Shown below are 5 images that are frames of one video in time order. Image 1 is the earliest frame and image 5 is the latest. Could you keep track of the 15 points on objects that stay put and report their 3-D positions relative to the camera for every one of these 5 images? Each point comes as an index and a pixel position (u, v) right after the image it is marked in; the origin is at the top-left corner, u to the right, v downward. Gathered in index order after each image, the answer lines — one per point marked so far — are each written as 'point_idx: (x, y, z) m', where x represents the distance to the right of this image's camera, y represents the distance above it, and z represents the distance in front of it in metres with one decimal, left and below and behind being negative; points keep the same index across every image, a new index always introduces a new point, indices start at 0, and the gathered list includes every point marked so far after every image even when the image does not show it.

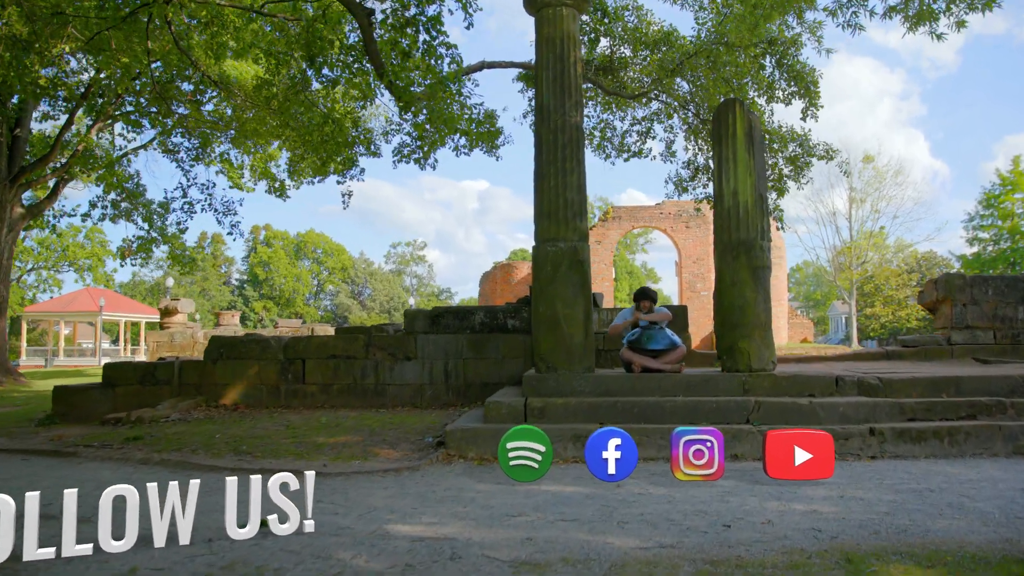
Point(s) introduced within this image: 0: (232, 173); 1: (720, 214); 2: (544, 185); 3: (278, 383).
0: (-6.8, +2.7, +15.6) m
1: (+2.2, +0.8, +6.9) m
2: (+0.3, +1.1, +7.0) m
3: (-3.4, -1.4, +9.4) m
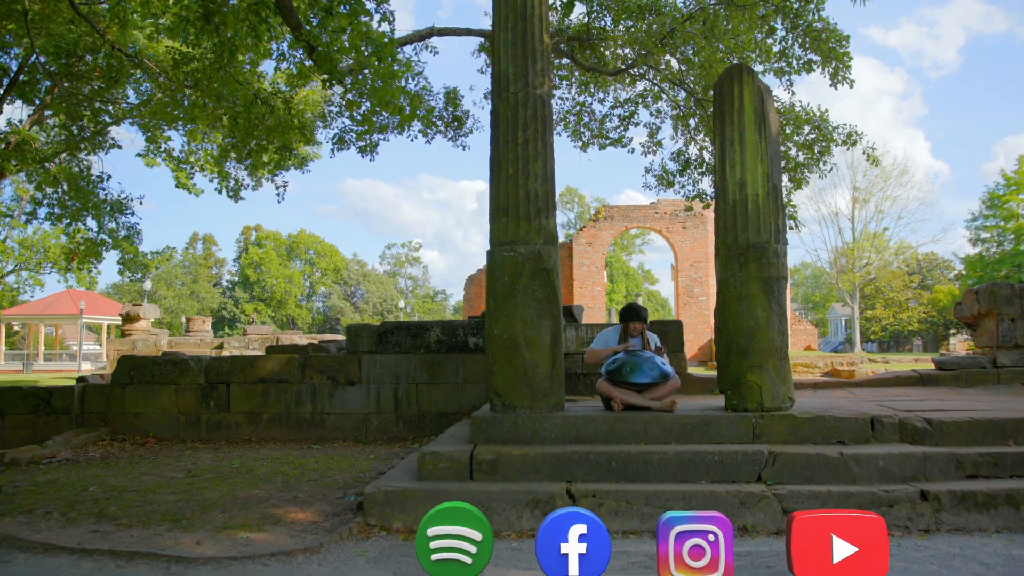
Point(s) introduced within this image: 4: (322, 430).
0: (-7.3, +2.6, +14.1) m
1: (+1.8, +0.7, +5.5) m
2: (-0.1, +1.0, +5.6) m
3: (-3.8, -1.5, +7.9) m
4: (-2.3, -1.7, +7.8) m
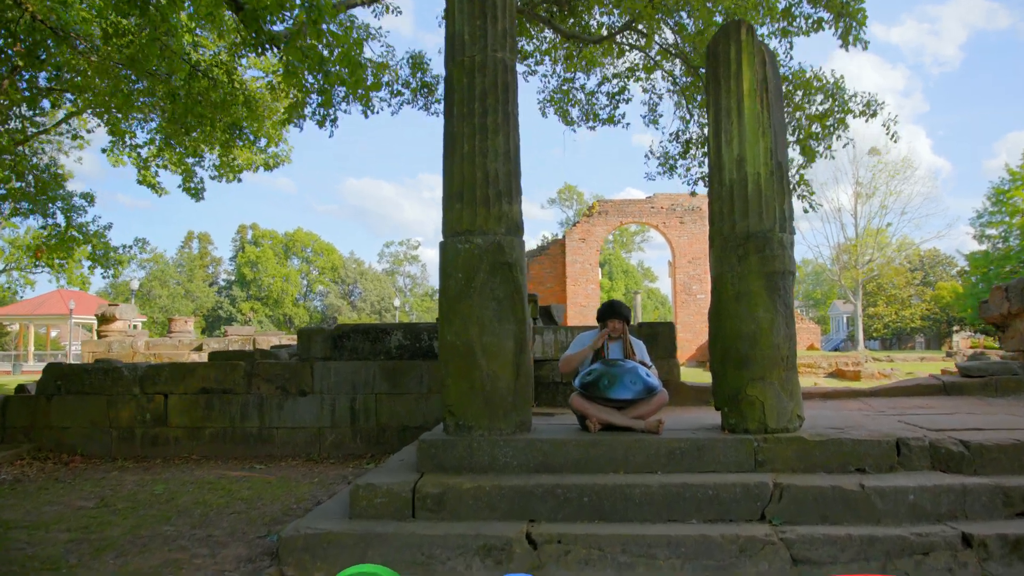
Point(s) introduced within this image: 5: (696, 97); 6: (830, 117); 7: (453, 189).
0: (-7.6, +2.6, +13.3) m
1: (+1.5, +0.7, +4.6) m
2: (-0.4, +1.0, +4.7) m
3: (-4.1, -1.5, +7.0) m
4: (-2.6, -1.7, +6.9) m
5: (+2.6, +2.6, +9.1) m
6: (+4.0, +2.1, +8.1) m
7: (-0.4, +0.7, +4.7) m
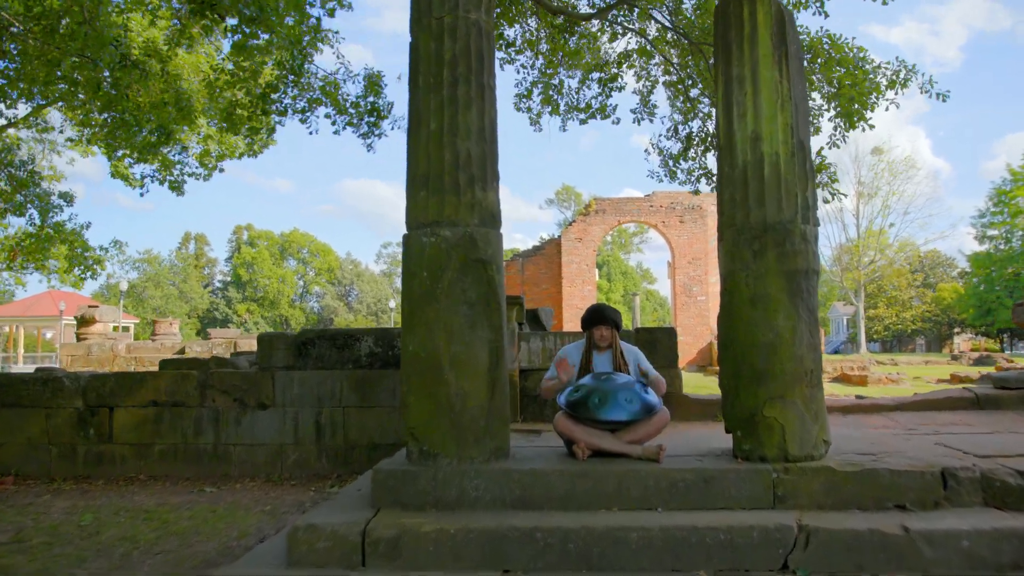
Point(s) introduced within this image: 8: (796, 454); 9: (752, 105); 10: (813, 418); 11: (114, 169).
0: (-7.8, +2.6, +12.6) m
1: (+1.3, +0.7, +4.0) m
2: (-0.6, +1.0, +4.0) m
3: (-4.3, -1.5, +6.3) m
4: (-2.8, -1.7, +6.2) m
5: (+2.4, +2.6, +8.4) m
6: (+3.8, +2.1, +7.4) m
7: (-0.6, +0.7, +4.0) m
8: (+1.6, -0.9, +3.6) m
9: (+1.4, +1.1, +3.9) m
10: (+1.7, -0.7, +3.7) m
11: (-8.0, +2.4, +13.0) m
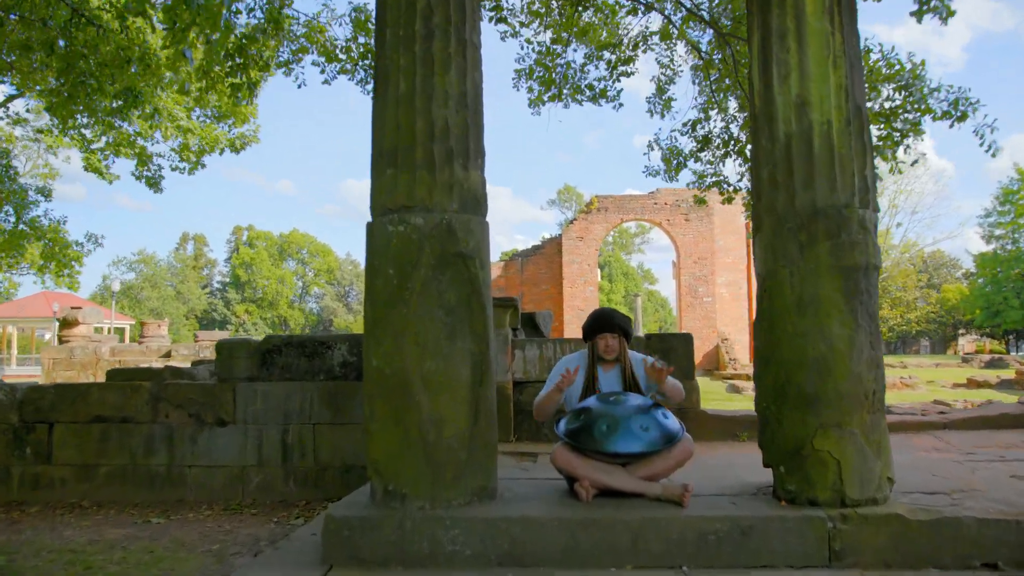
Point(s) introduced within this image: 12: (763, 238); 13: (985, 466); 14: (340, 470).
0: (-7.8, +2.6, +11.9) m
1: (+1.3, +0.7, +3.2) m
2: (-0.6, +1.0, +3.3) m
3: (-4.4, -1.5, +5.6) m
4: (-2.8, -1.7, +5.5) m
5: (+2.3, +2.6, +7.6) m
6: (+3.7, +2.1, +6.7) m
7: (-0.6, +0.7, +3.3) m
8: (+1.5, -0.9, +2.9) m
9: (+1.4, +1.1, +3.2) m
10: (+1.7, -0.7, +2.9) m
11: (-8.0, +2.4, +12.2) m
12: (+1.2, +0.2, +3.2) m
13: (+2.9, -1.1, +3.9) m
14: (-1.4, -1.5, +5.4) m
